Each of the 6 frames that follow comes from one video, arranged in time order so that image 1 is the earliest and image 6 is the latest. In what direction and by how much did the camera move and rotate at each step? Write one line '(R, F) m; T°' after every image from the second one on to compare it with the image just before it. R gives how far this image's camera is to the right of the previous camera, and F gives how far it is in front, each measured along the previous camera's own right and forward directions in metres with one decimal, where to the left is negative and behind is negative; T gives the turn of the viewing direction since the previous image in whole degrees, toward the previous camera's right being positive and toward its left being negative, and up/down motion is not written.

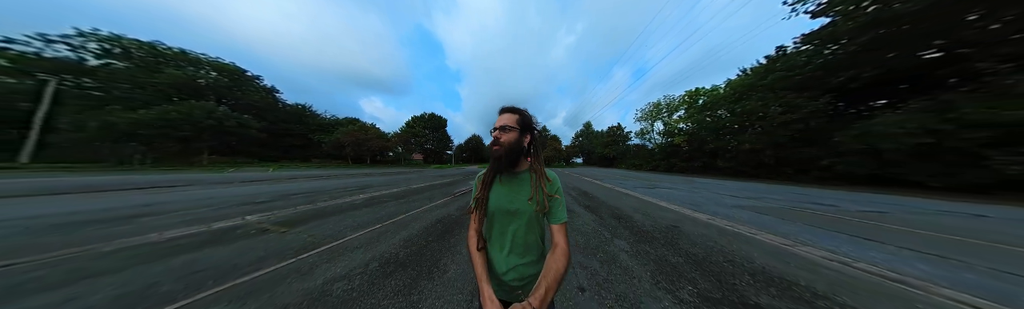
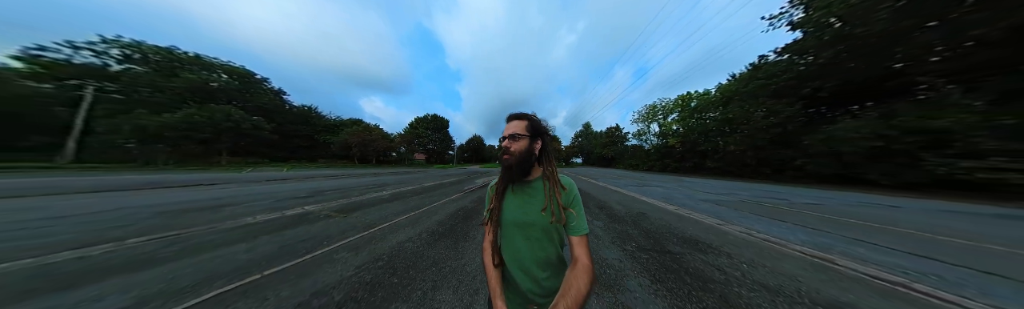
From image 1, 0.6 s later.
(-0.3, -1.6) m; 0°
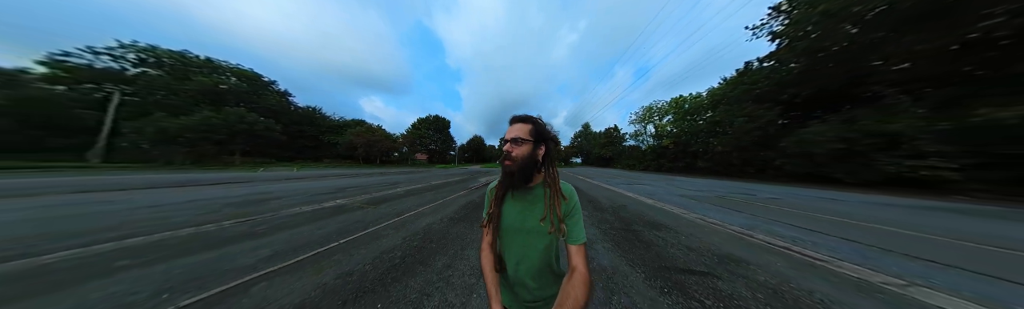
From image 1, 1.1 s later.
(-0.1, -1.3) m; 0°
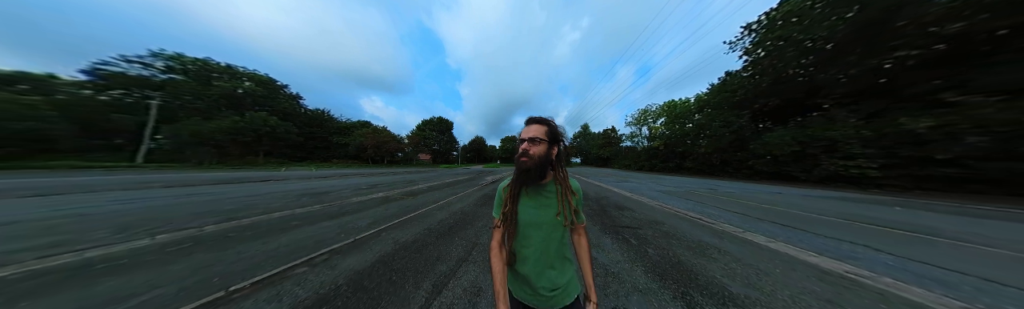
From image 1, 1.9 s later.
(-0.5, -2.3) m; 0°
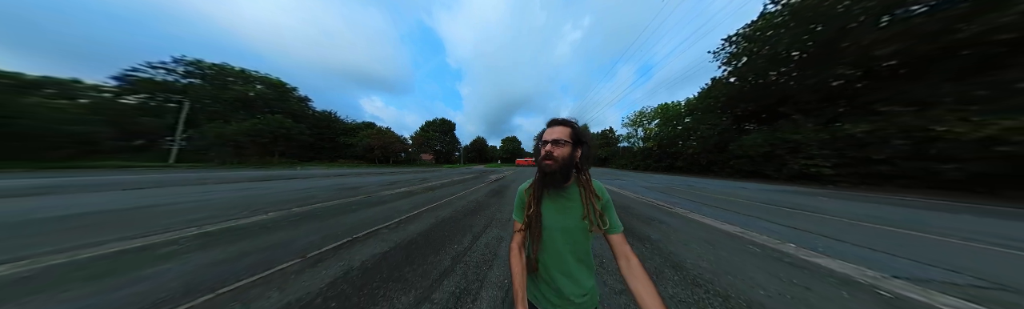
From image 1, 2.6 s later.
(-0.3, -1.9) m; 0°
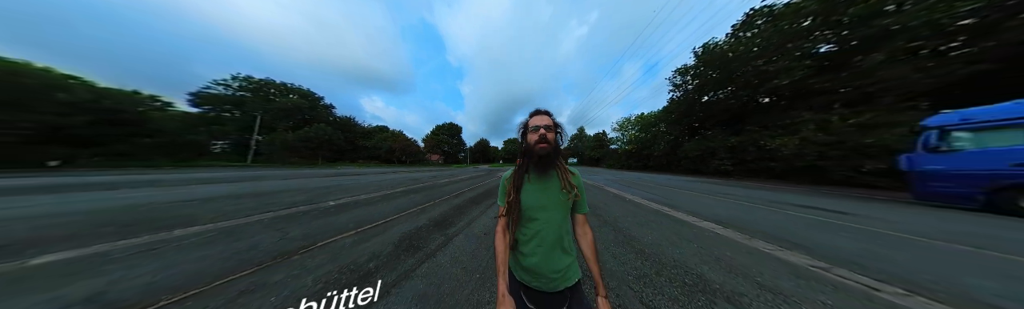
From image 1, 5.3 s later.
(-0.7, -6.6) m; 0°
